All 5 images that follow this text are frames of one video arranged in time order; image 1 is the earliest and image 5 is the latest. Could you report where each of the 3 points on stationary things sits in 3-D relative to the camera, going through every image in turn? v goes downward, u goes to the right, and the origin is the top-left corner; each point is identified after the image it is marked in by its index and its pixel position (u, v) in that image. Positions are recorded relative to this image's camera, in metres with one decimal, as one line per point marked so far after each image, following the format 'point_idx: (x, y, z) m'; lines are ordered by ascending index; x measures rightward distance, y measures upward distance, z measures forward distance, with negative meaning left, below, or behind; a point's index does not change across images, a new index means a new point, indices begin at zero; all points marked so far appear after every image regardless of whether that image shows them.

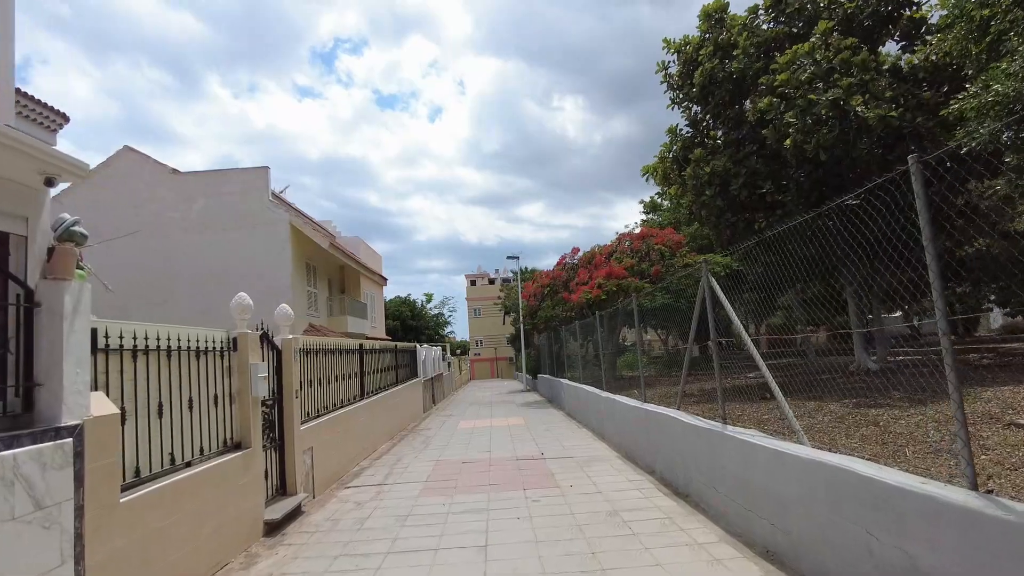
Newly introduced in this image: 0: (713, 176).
0: (+3.6, +2.0, +11.1) m
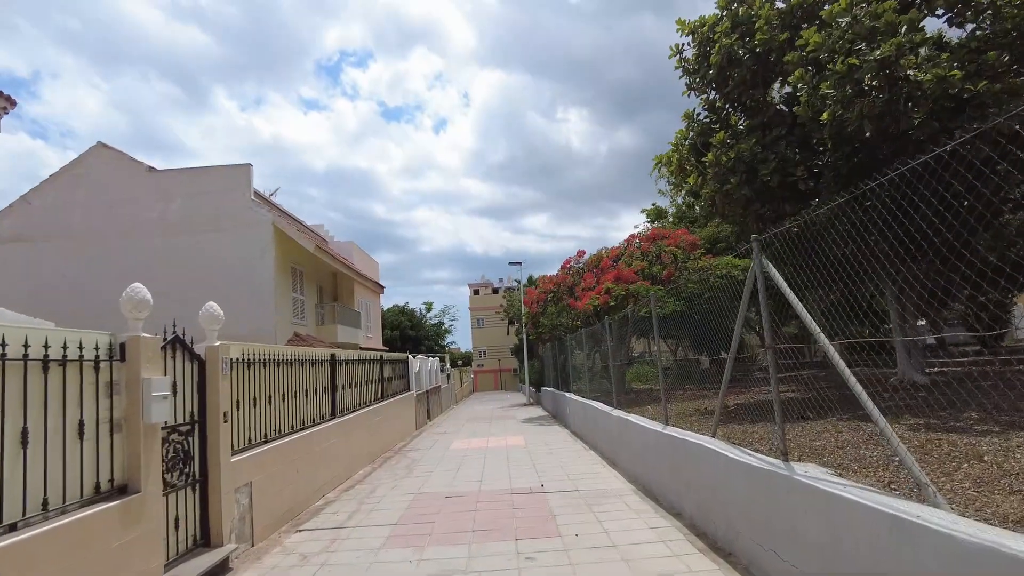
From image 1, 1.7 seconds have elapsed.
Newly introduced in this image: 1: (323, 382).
0: (+3.6, +2.0, +9.8) m
1: (-2.6, -1.2, +8.1) m
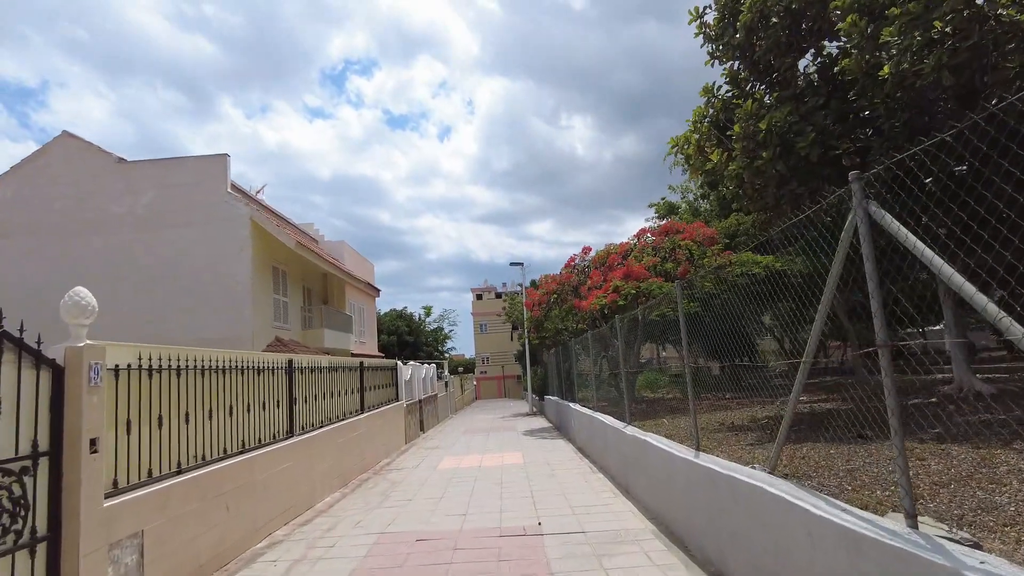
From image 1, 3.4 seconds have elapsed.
0: (+3.5, +2.1, +8.4) m
1: (-2.7, -1.2, +6.8) m
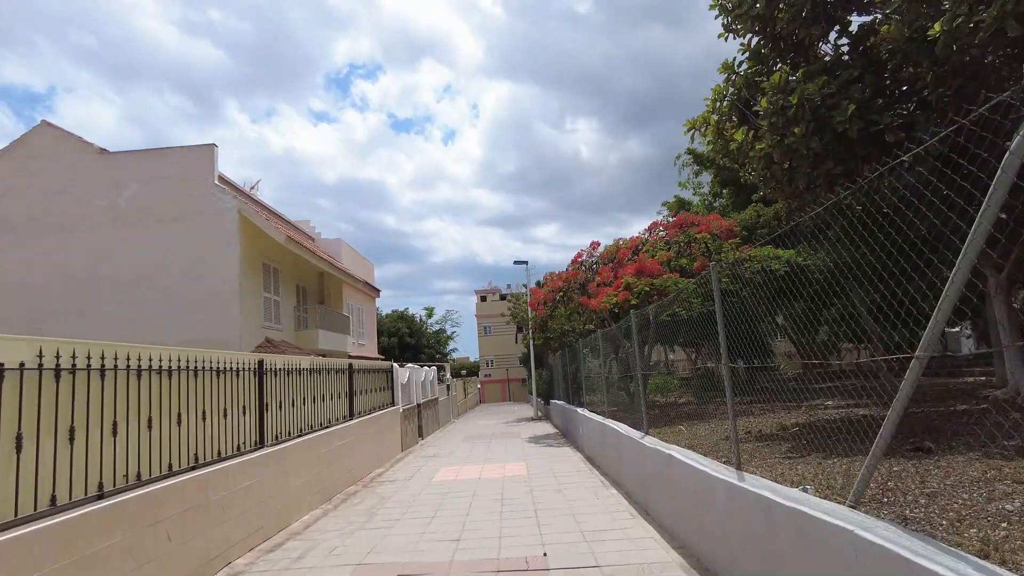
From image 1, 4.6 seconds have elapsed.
0: (+3.5, +2.2, +7.5) m
1: (-2.7, -1.1, +5.9) m
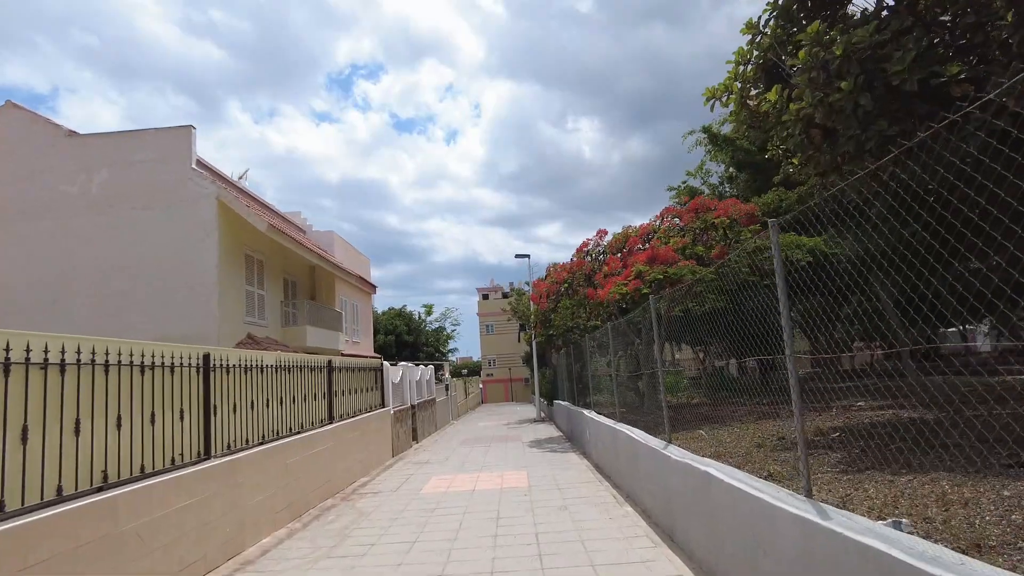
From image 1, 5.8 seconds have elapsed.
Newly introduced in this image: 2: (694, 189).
0: (+3.5, +2.4, +6.5) m
1: (-2.7, -0.9, +4.9) m
2: (+5.2, +2.8, +17.3) m
